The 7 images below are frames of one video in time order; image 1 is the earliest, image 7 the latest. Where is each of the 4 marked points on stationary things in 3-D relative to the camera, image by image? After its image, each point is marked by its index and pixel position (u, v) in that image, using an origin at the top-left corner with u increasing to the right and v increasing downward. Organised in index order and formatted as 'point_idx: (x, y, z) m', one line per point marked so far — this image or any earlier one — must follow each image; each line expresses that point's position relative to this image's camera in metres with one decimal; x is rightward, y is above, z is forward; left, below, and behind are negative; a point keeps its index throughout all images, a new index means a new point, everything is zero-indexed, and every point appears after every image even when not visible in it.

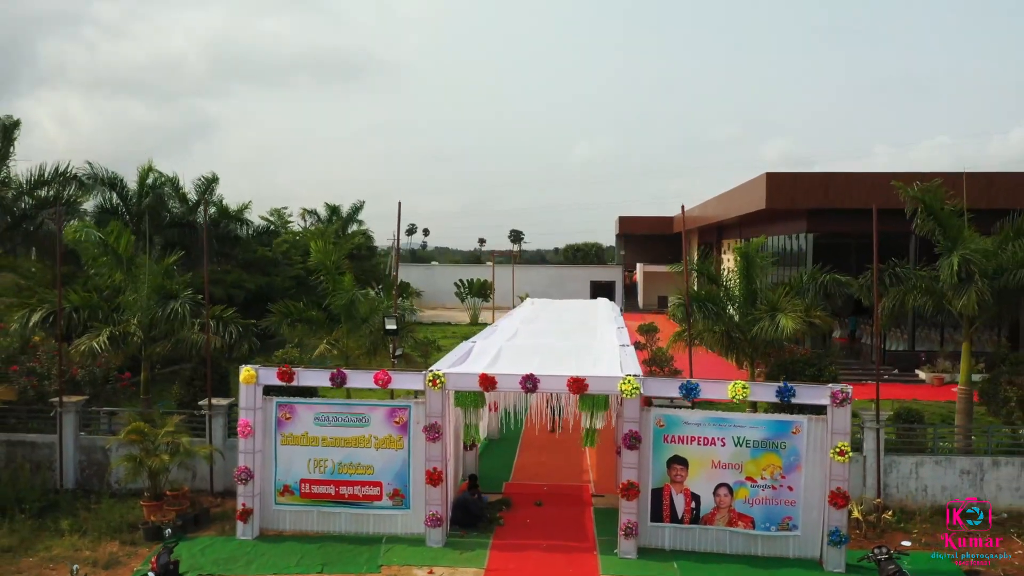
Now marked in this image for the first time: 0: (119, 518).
0: (-3.5, -2.1, +7.5) m
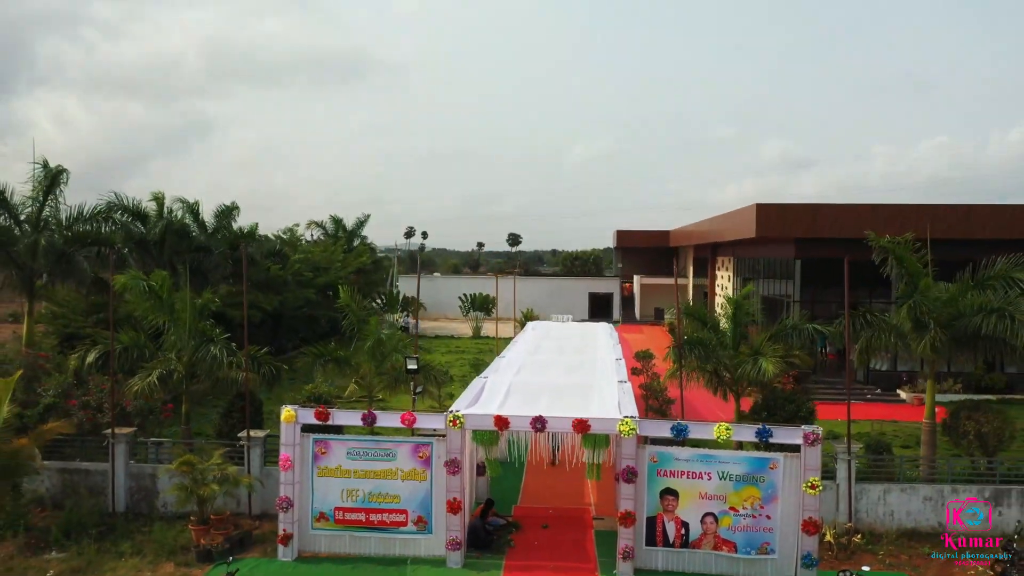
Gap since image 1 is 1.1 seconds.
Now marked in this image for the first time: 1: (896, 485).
0: (-3.4, -2.6, +8.4) m
1: (+4.2, -2.1, +9.0) m
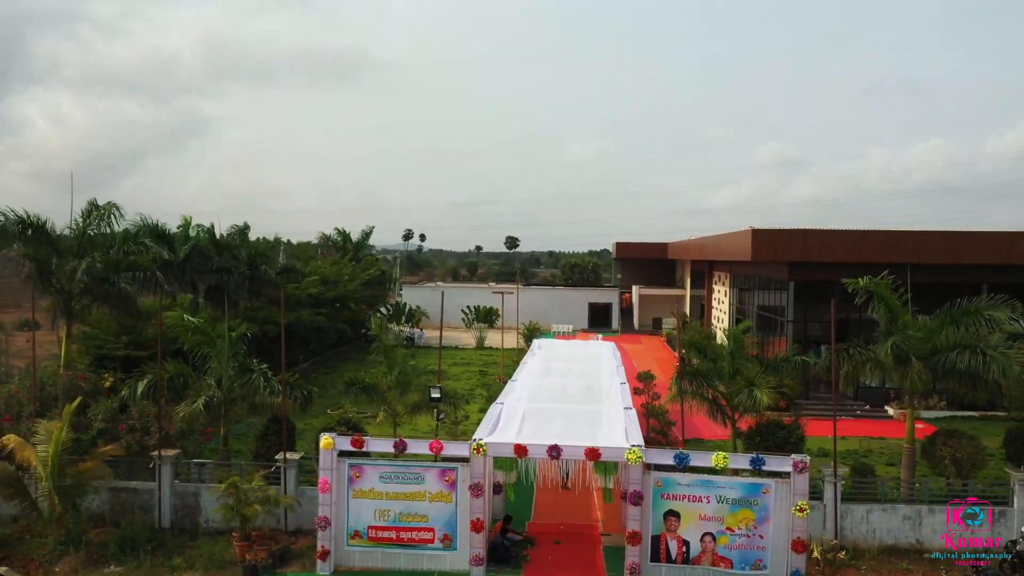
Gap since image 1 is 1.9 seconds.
0: (-3.3, -3.0, +9.2) m
1: (+4.3, -2.6, +9.8) m
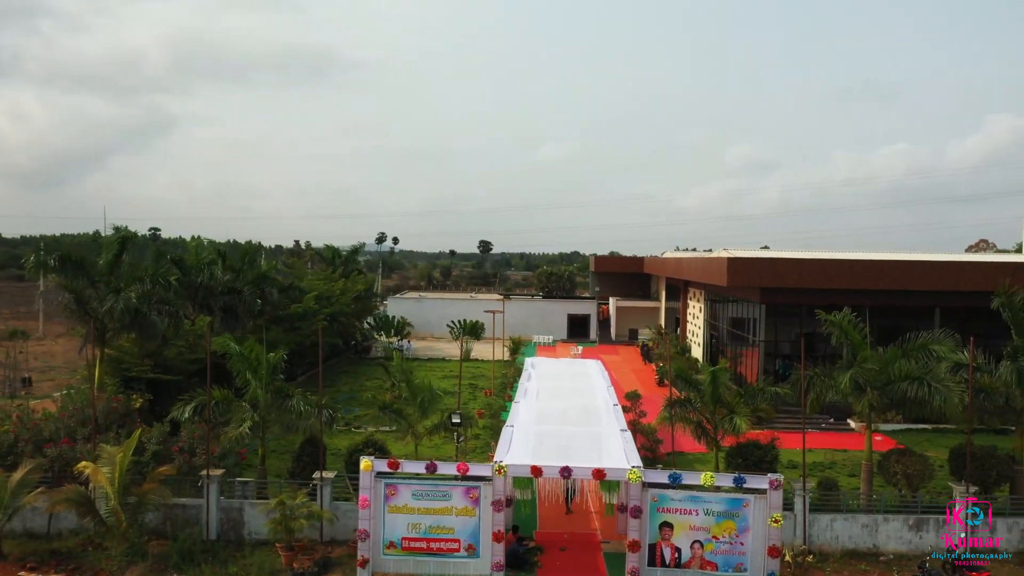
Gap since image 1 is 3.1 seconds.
0: (-3.1, -3.5, +10.5) m
1: (+4.5, -3.1, +11.3) m
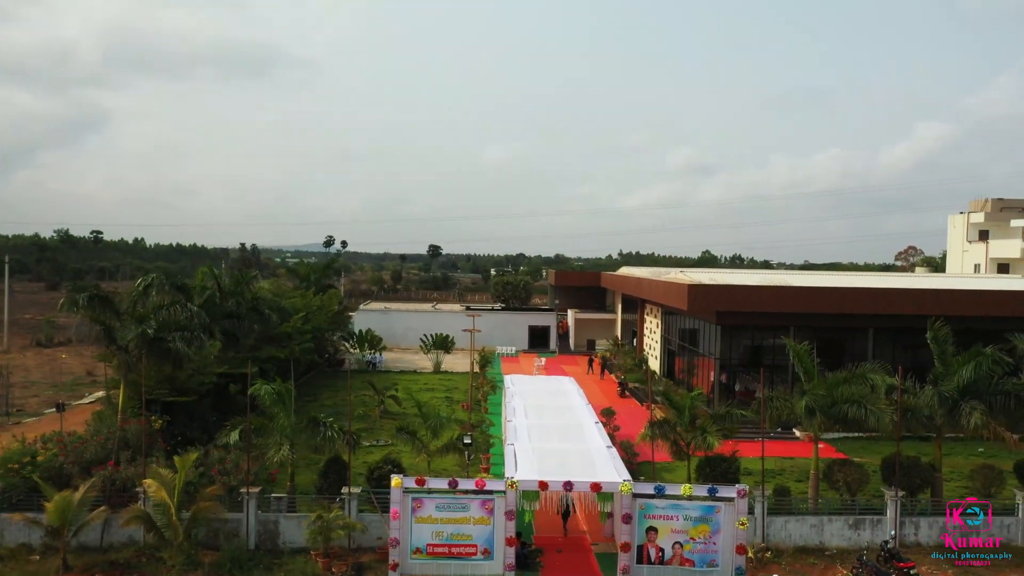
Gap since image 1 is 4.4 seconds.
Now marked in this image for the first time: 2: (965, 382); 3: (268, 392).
0: (-3.0, -4.1, +12.1) m
1: (+4.5, -3.7, +13.4) m
2: (+7.6, -1.6, +13.9) m
3: (-4.0, -1.6, +13.6) m
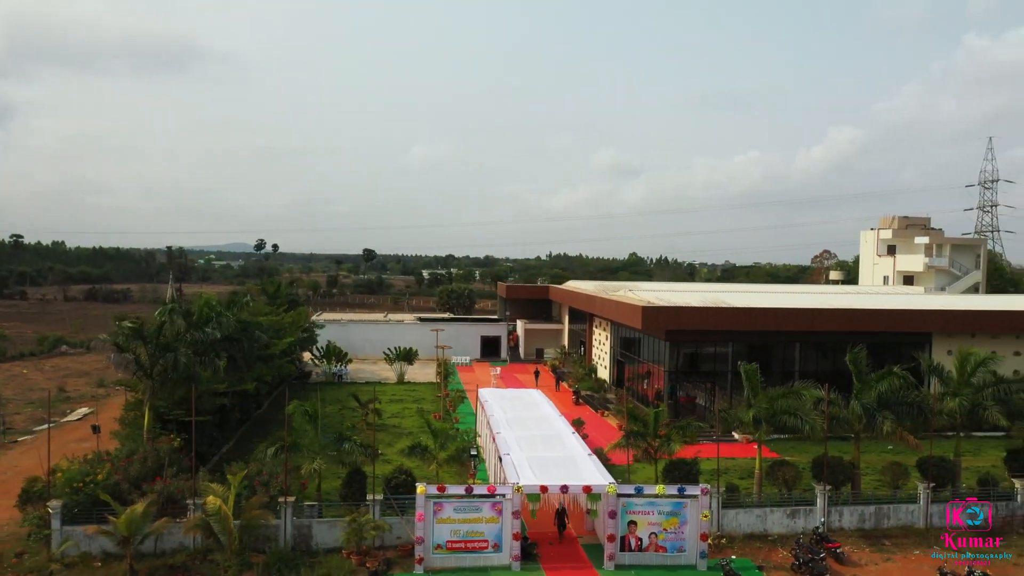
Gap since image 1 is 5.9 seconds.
0: (-2.9, -4.7, +14.2) m
1: (+4.5, -4.3, +16.2) m
2: (+7.5, -2.2, +16.9) m
3: (-4.0, -2.3, +15.6) m
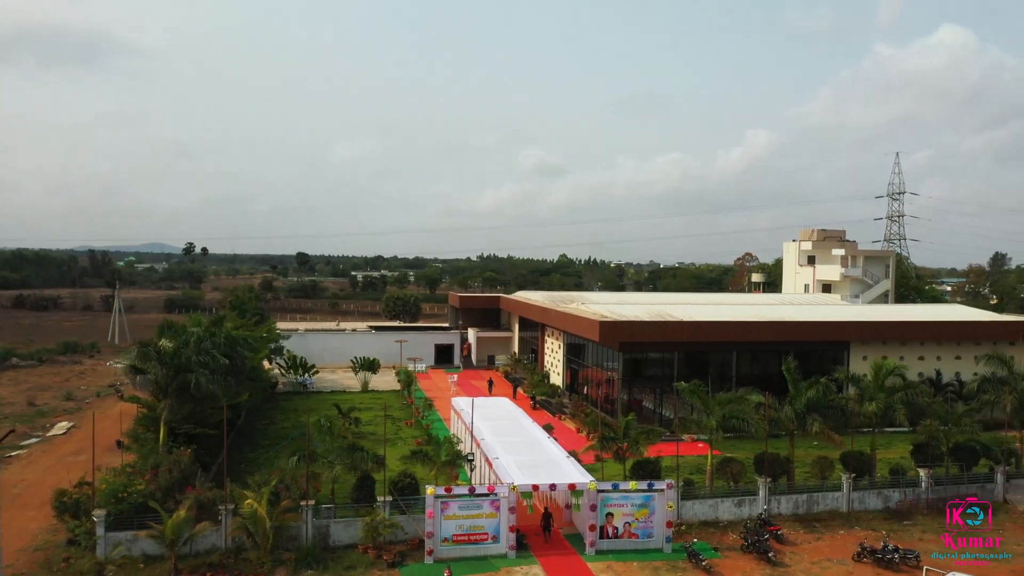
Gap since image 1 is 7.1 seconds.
0: (-2.9, -5.3, +16.3) m
1: (+4.2, -4.8, +18.9) m
2: (+7.1, -2.7, +19.9) m
3: (-4.2, -2.9, +17.6) m
